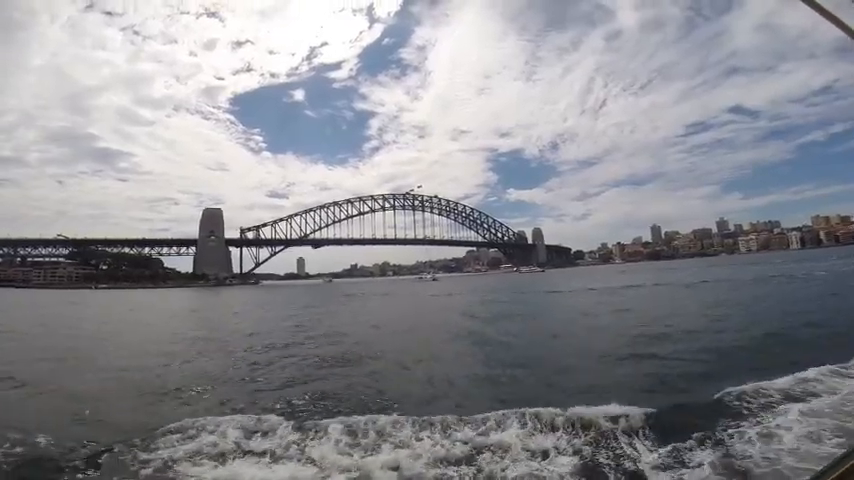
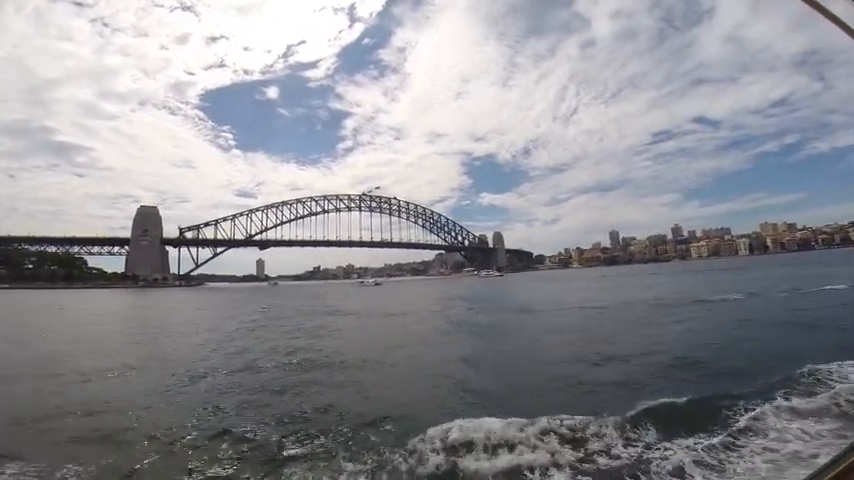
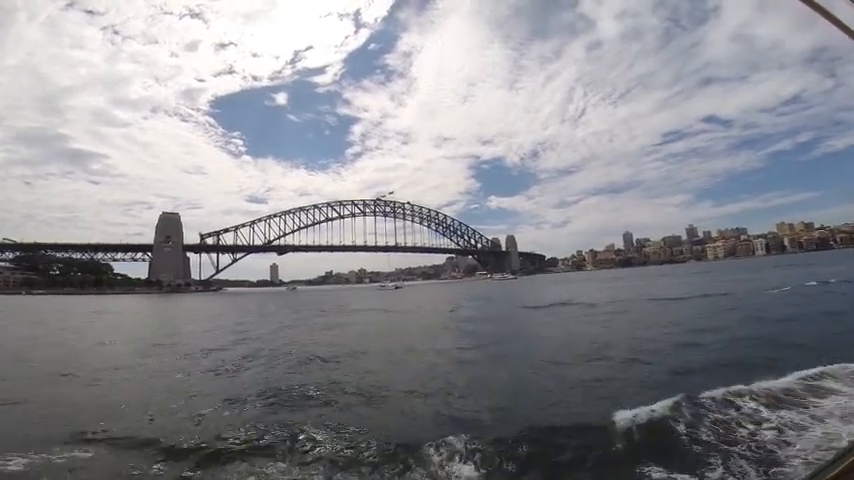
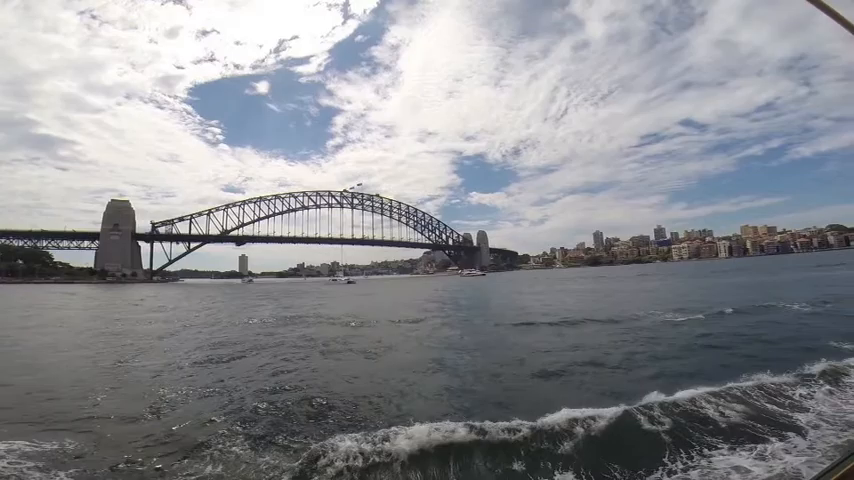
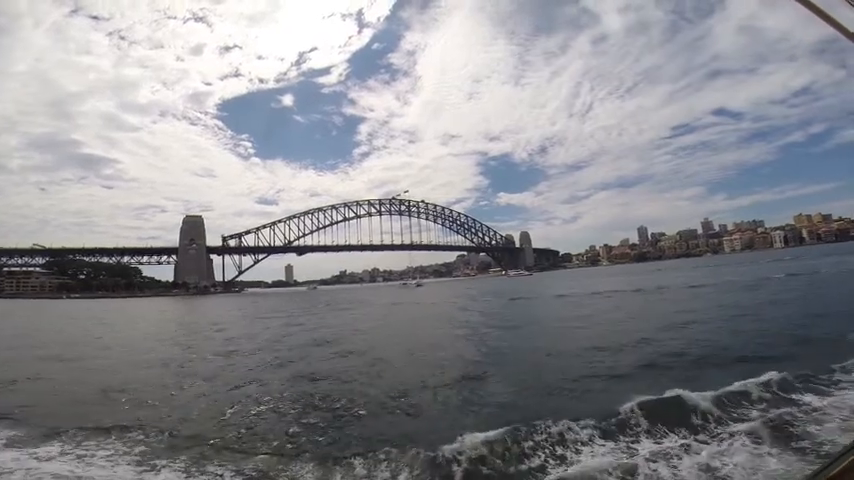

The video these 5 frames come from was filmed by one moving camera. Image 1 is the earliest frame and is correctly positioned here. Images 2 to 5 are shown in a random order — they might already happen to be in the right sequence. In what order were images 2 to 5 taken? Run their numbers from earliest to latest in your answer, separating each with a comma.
5, 3, 2, 4
